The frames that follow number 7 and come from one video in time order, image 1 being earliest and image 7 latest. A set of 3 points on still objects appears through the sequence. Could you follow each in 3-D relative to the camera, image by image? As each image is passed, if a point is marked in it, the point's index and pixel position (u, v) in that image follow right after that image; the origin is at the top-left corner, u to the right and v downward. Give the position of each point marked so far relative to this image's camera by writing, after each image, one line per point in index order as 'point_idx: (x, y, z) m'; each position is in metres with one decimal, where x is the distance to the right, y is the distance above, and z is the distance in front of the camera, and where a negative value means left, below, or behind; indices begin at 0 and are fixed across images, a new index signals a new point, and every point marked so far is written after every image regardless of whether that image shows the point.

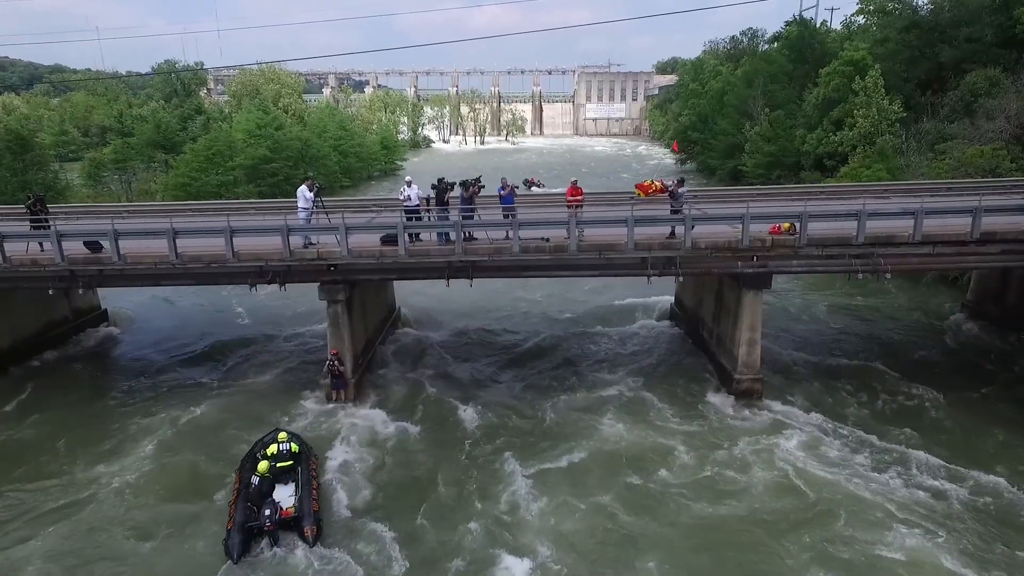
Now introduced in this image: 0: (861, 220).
0: (+8.5, +1.7, +15.6) m
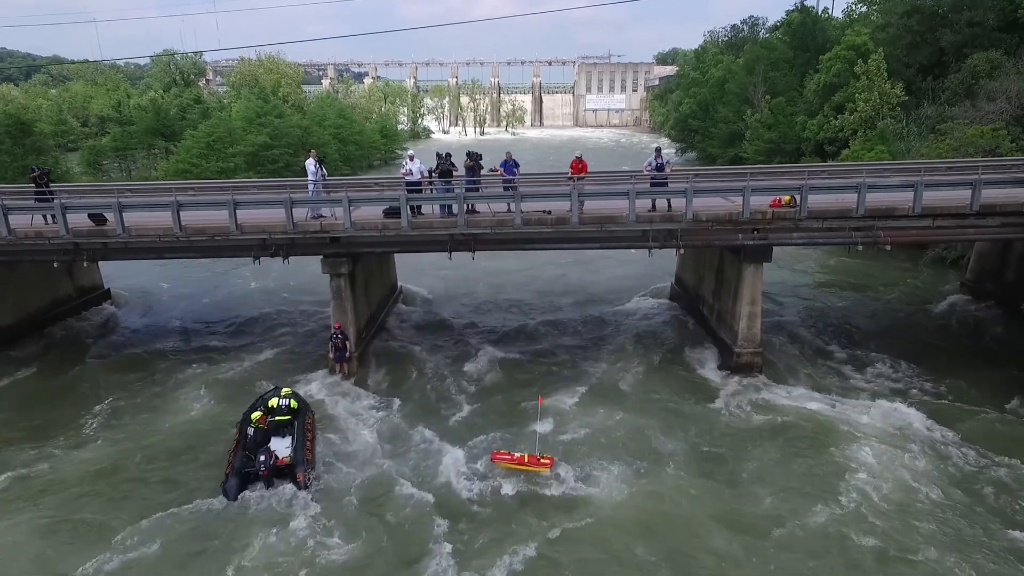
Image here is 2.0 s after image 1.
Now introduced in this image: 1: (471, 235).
0: (+8.6, +2.4, +15.6) m
1: (-1.0, +1.4, +16.3) m
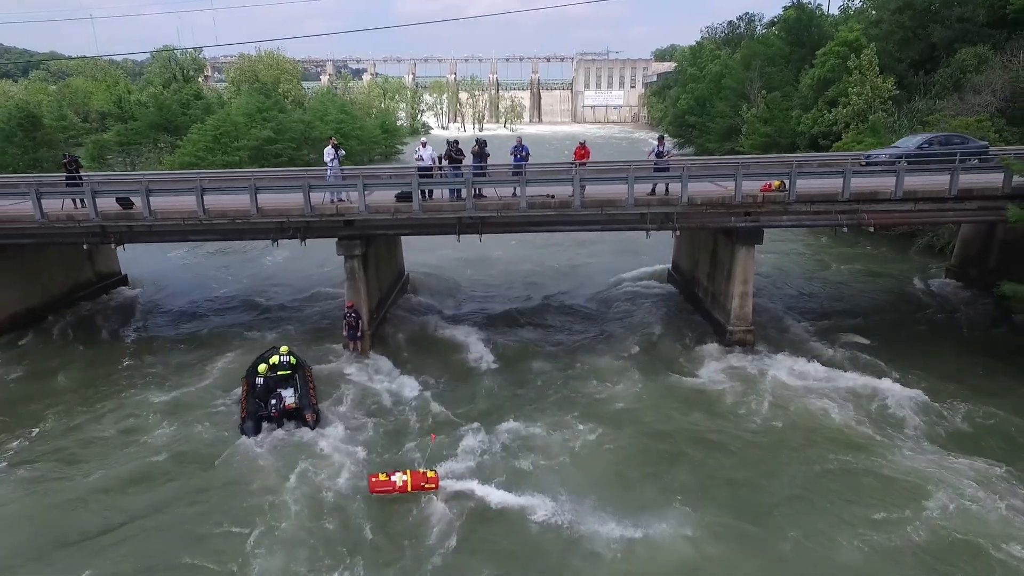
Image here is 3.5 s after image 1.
0: (+8.7, +3.0, +16.6) m
1: (-0.9, +1.9, +17.2) m
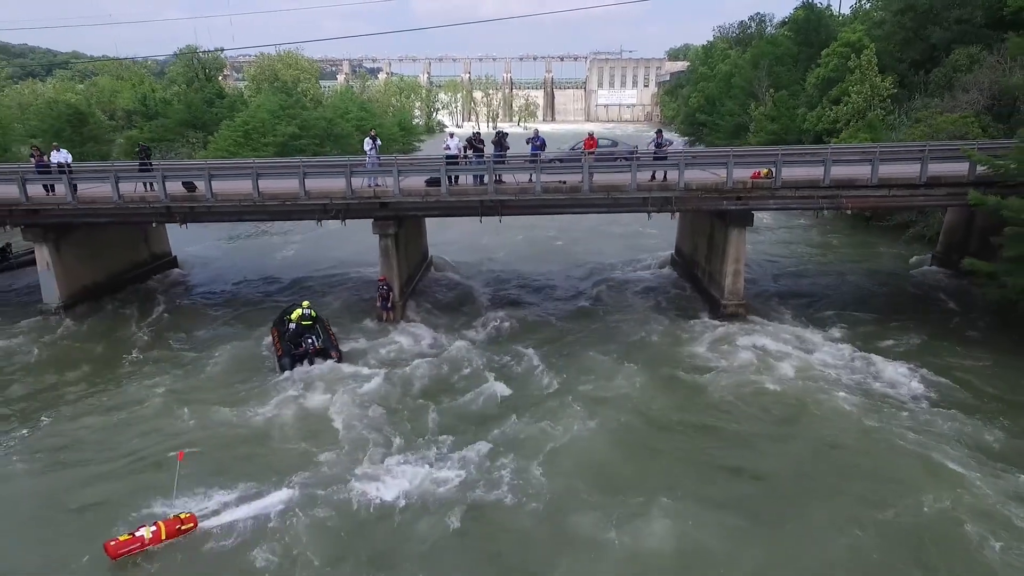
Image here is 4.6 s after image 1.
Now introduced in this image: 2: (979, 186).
0: (+9.2, +3.7, +18.7) m
1: (-0.4, +2.7, +19.4) m
2: (+13.9, +3.0, +18.9) m
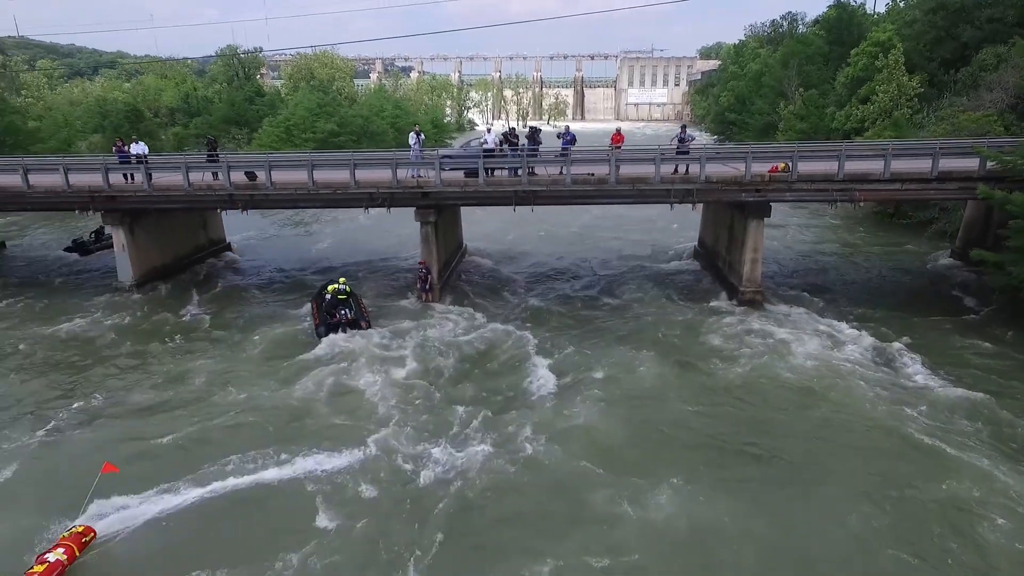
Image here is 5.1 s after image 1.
0: (+10.3, +4.0, +19.8) m
1: (+0.7, +3.2, +21.0) m
2: (+14.9, +3.4, +19.8) m
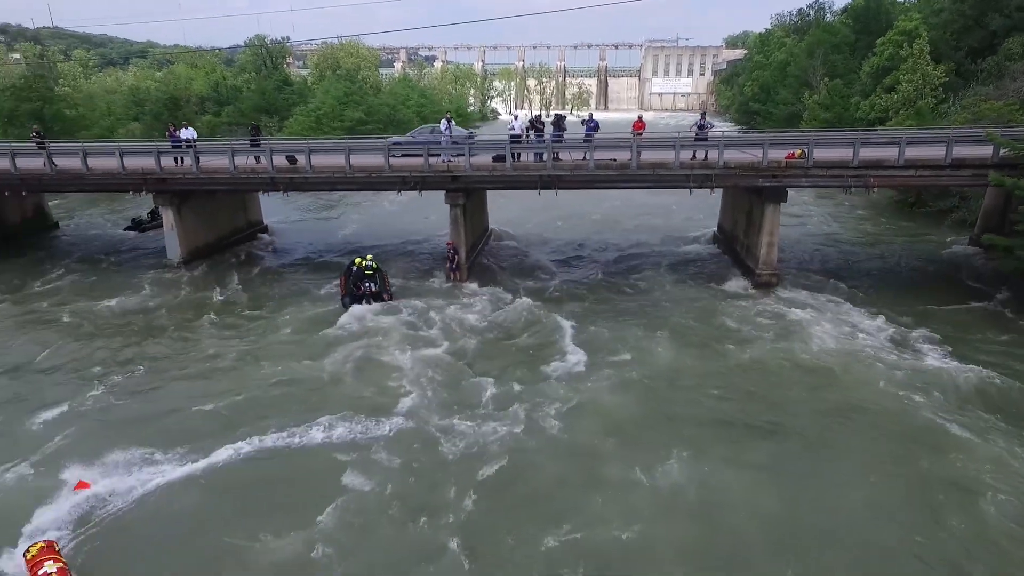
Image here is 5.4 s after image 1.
0: (+11.1, +4.6, +20.5) m
1: (+1.5, +3.9, +22.0) m
2: (+15.7, +3.9, +20.4) m
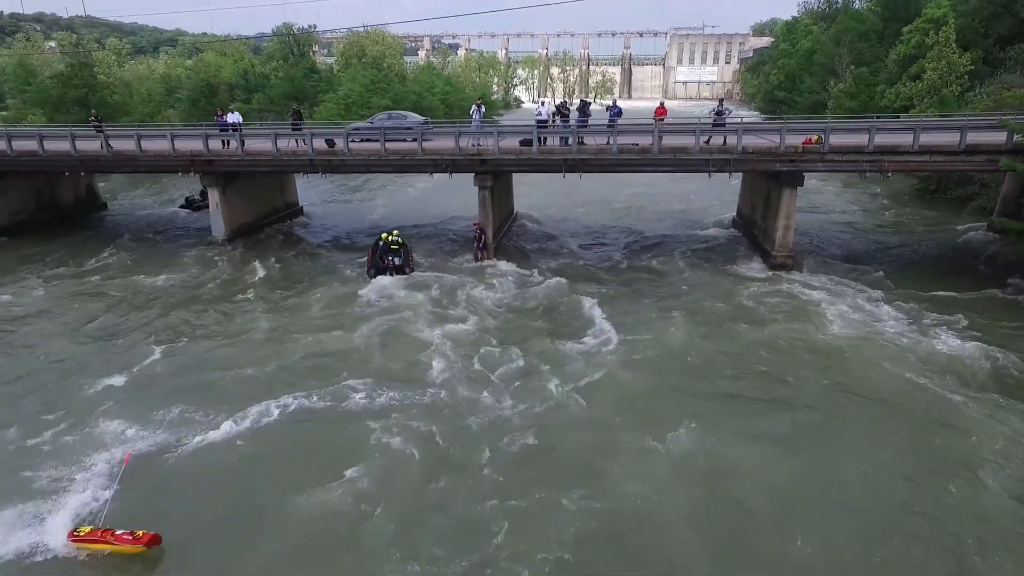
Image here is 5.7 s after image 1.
0: (+12.0, +5.2, +21.2) m
1: (+2.5, +4.7, +23.1) m
2: (+16.6, +4.4, +21.0) m
